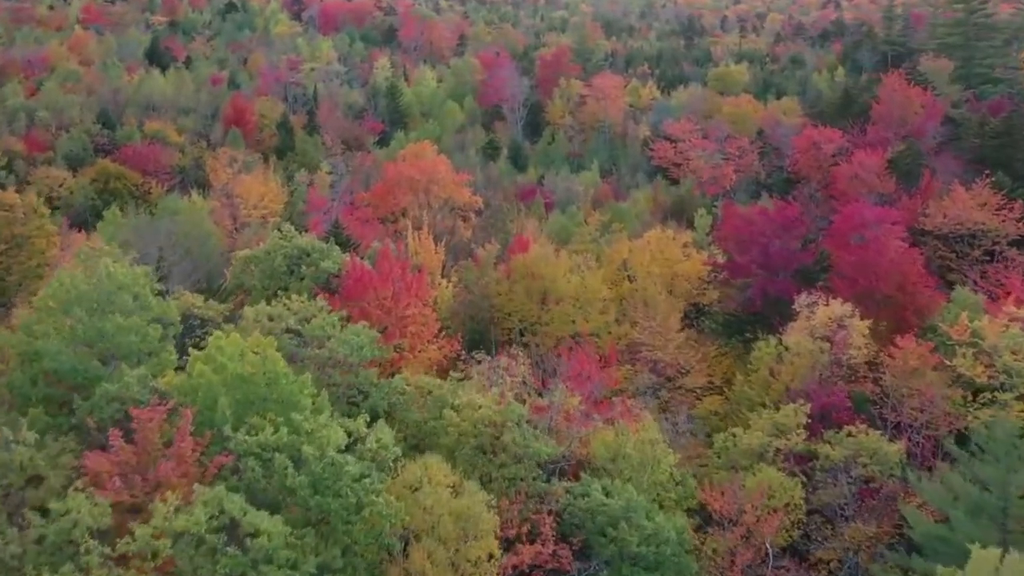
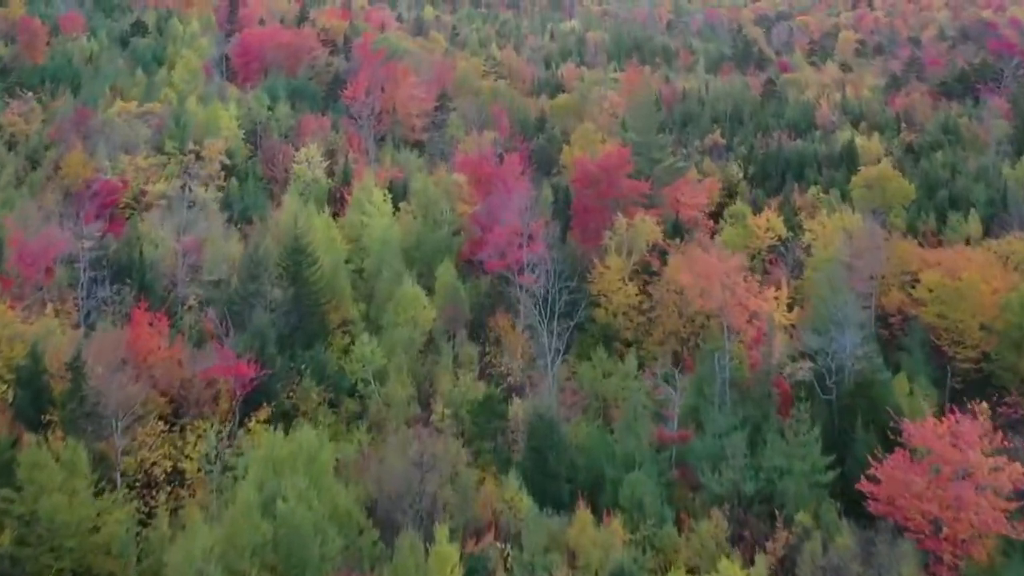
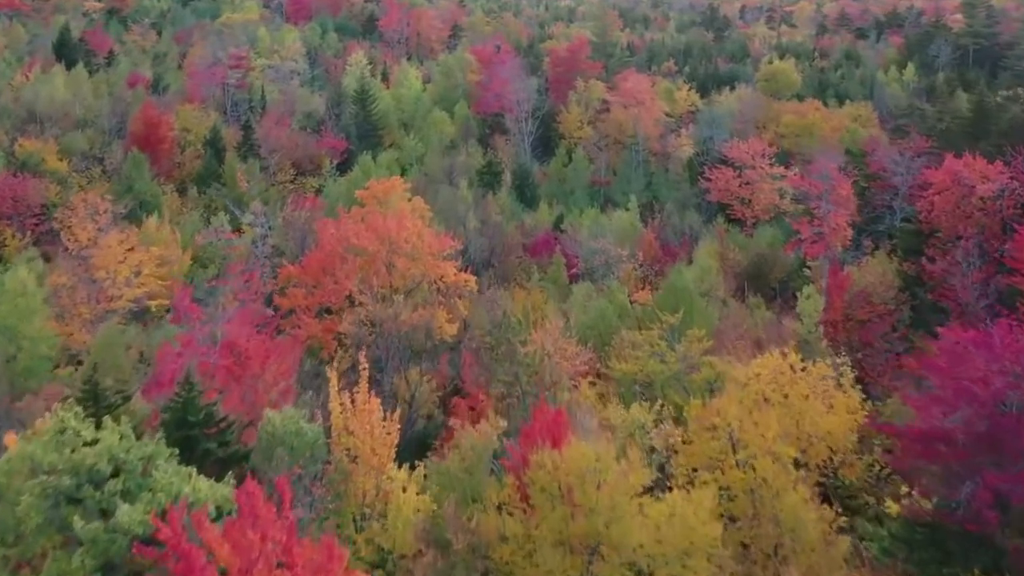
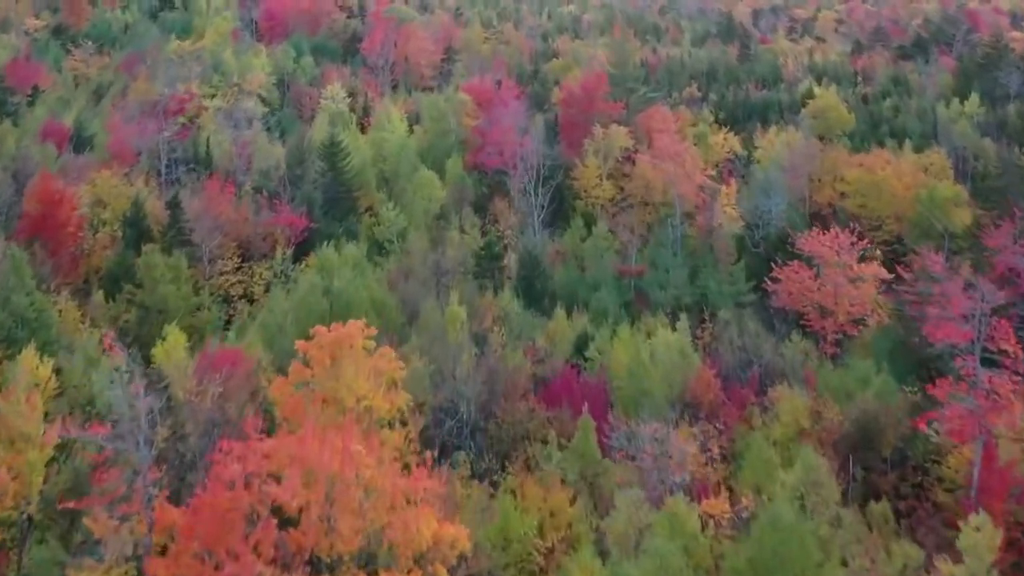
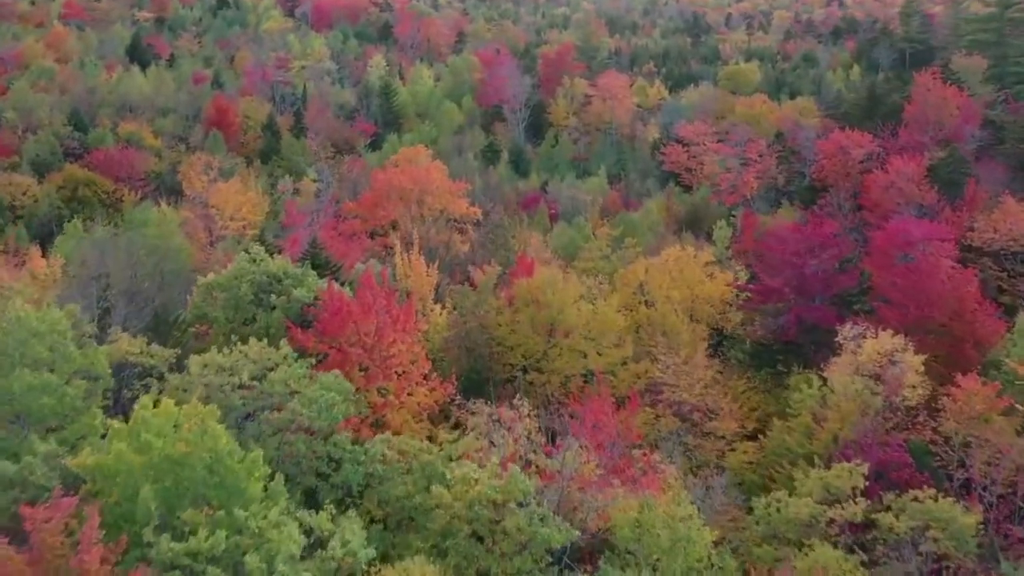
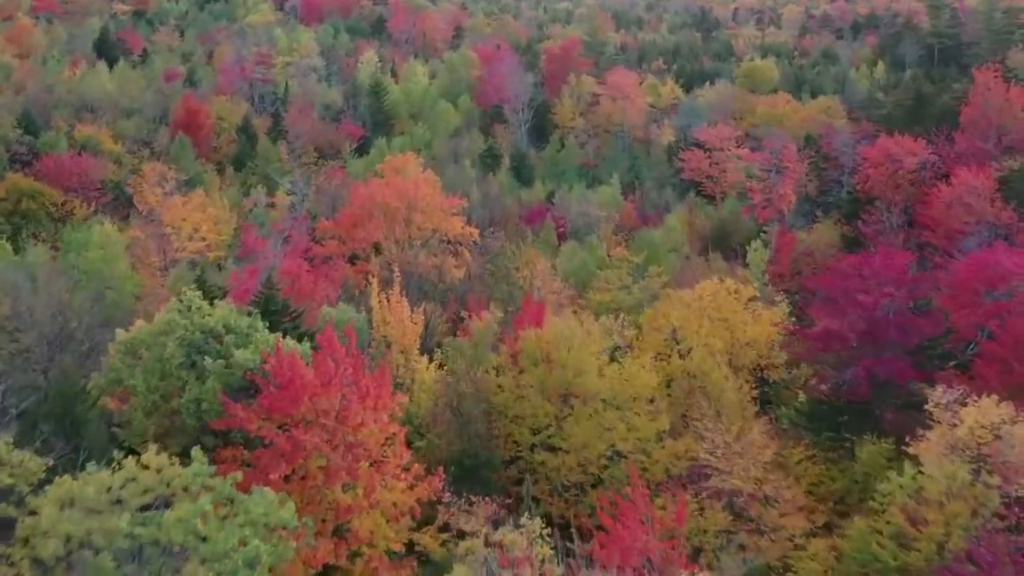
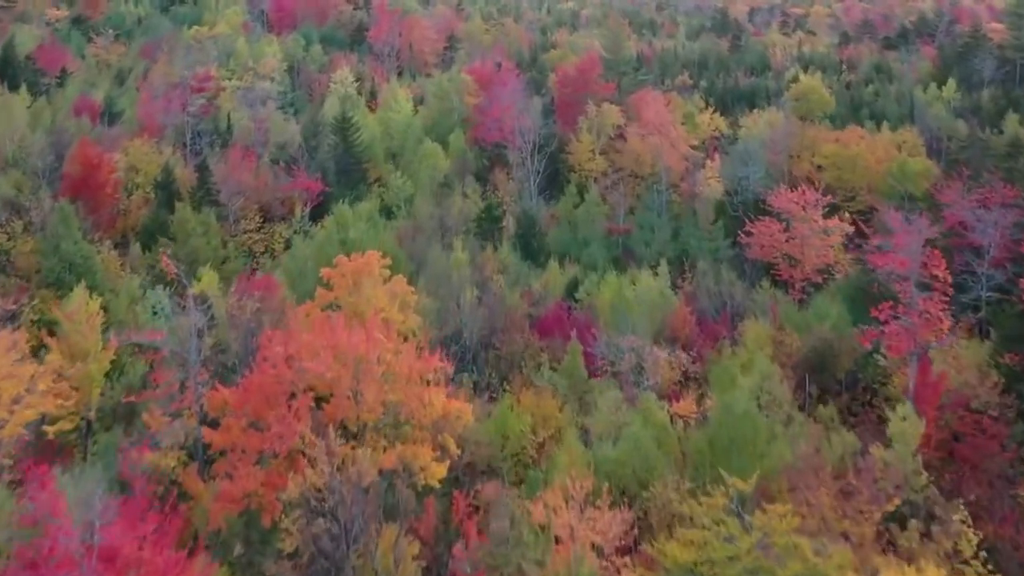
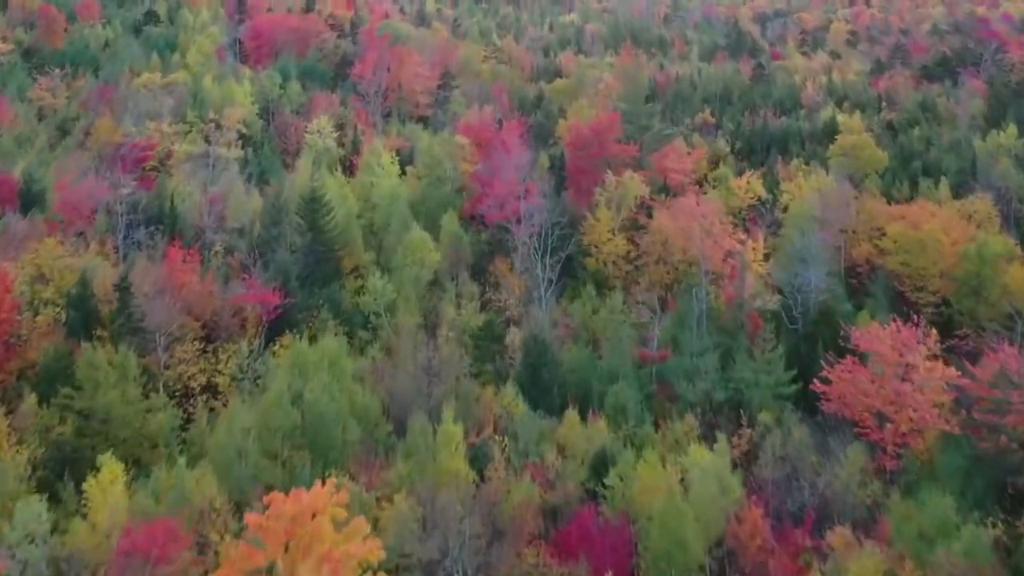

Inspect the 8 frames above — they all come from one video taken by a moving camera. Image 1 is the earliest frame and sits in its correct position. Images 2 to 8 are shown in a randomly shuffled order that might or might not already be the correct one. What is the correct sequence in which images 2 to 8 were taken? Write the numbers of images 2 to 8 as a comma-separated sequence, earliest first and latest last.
5, 6, 3, 7, 4, 8, 2
